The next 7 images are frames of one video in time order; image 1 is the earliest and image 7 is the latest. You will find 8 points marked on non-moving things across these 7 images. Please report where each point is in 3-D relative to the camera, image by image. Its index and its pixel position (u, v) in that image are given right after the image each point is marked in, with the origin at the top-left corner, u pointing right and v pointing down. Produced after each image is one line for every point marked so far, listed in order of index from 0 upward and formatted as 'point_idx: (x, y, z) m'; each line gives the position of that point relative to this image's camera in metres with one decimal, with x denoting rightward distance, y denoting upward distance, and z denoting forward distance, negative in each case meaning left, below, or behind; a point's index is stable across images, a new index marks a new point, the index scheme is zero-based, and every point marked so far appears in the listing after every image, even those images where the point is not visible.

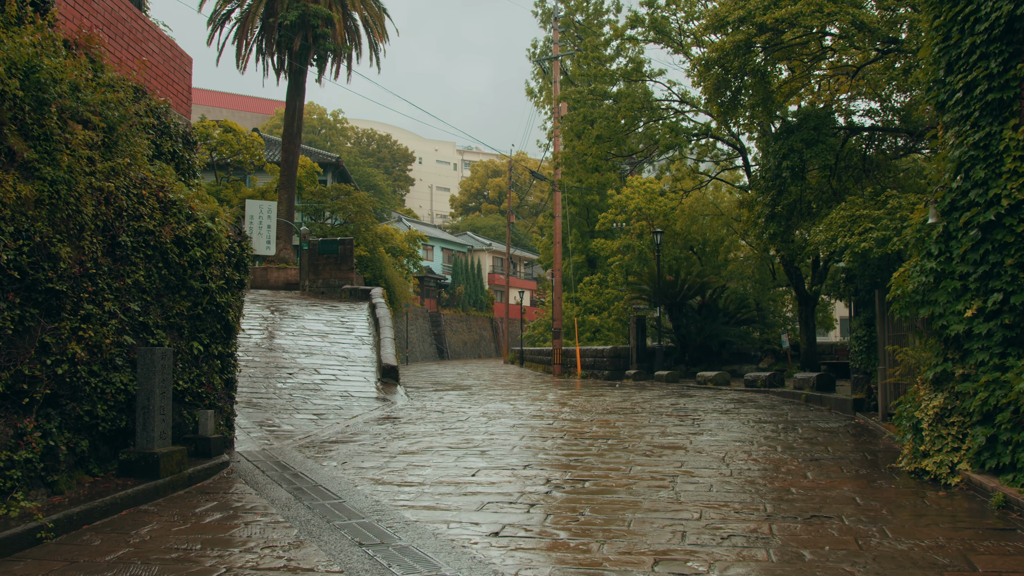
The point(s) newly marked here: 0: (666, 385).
0: (+2.6, -1.6, +16.6) m
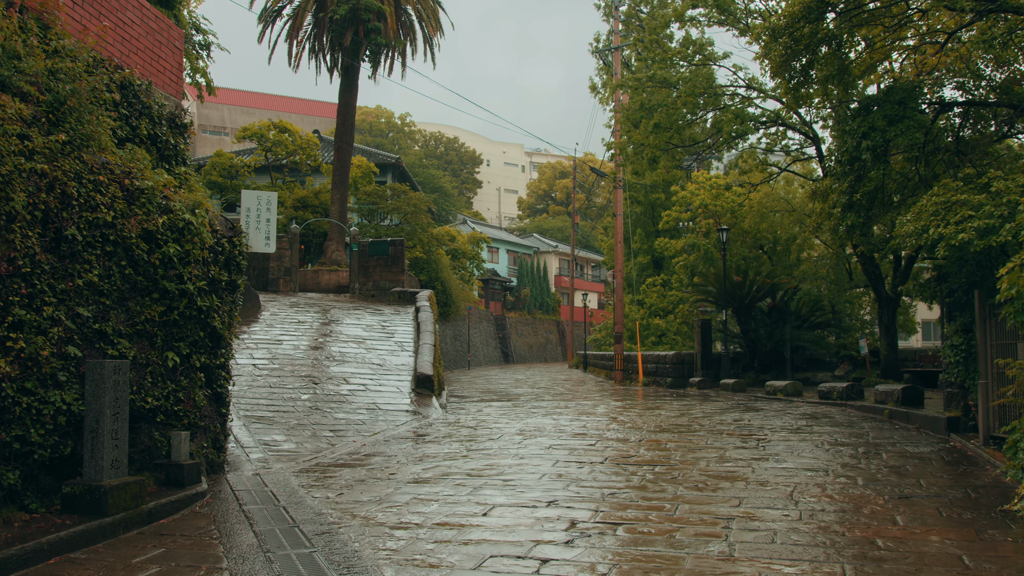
0: (+3.3, -1.6, +15.2) m
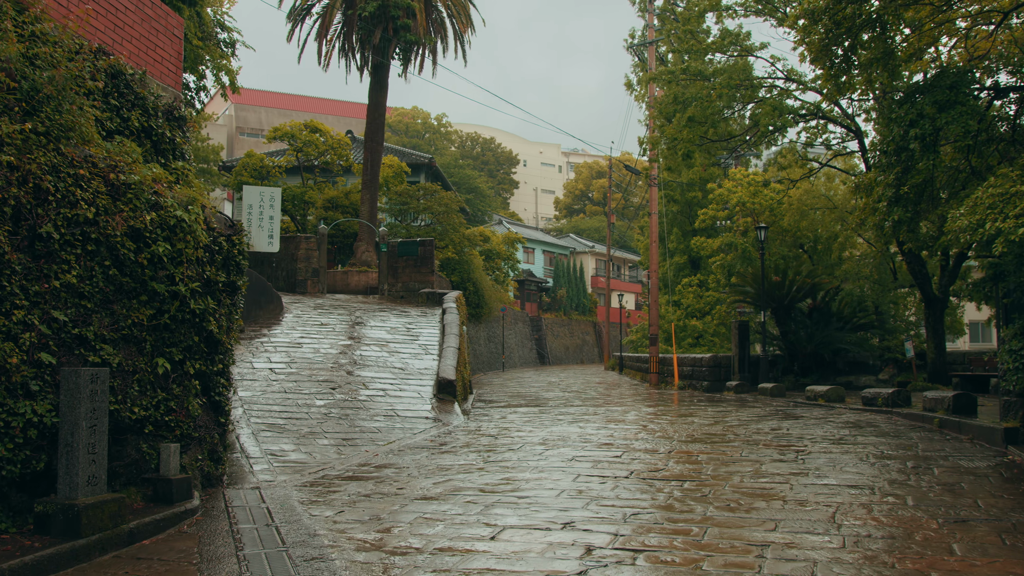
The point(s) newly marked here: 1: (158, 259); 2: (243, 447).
0: (+3.7, -1.6, +14.5) m
1: (-2.2, +0.2, +6.3) m
2: (-2.2, -1.3, +8.5) m
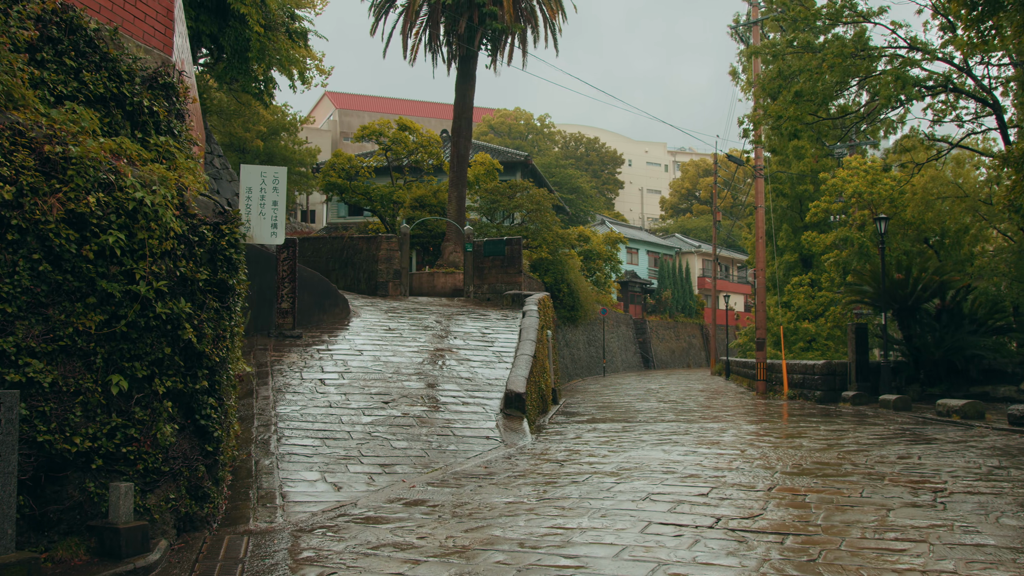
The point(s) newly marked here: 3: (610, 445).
0: (+4.8, -1.6, +12.6) m
1: (-2.0, +0.2, +5.0) m
2: (-1.8, -1.3, +7.2) m
3: (+0.9, -1.4, +9.1) m
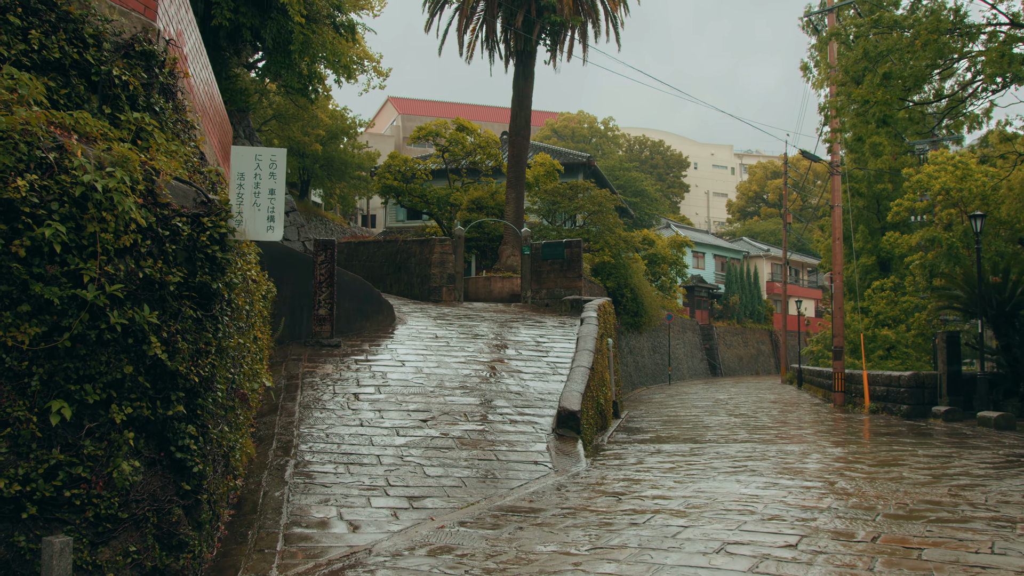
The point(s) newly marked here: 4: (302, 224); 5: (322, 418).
0: (+5.4, -1.7, +11.2) m
1: (-1.8, +0.2, +4.0) m
2: (-1.5, -1.4, +6.2) m
3: (+1.3, -1.5, +8.0) m
4: (-3.6, +1.1, +17.3) m
5: (-1.7, -1.1, +8.9) m
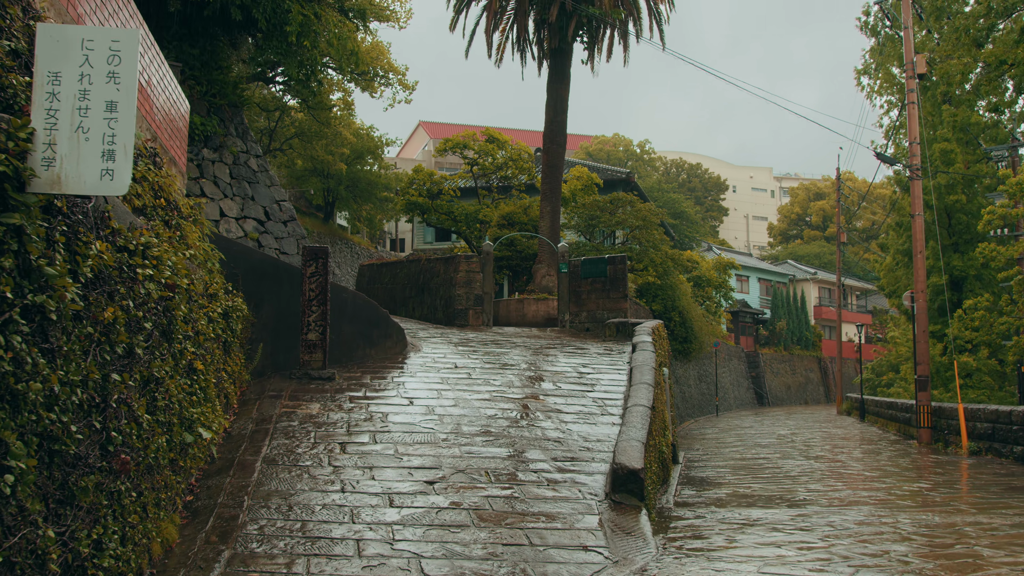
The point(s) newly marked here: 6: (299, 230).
0: (+5.7, -1.8, +8.6) m
1: (-1.8, +0.2, +1.7) m
2: (-1.4, -1.4, +3.9) m
3: (+1.5, -1.5, +5.5) m
4: (-3.1, +0.8, +15.0) m
5: (-1.4, -1.2, +6.5) m
6: (-3.2, +0.9, +15.1) m
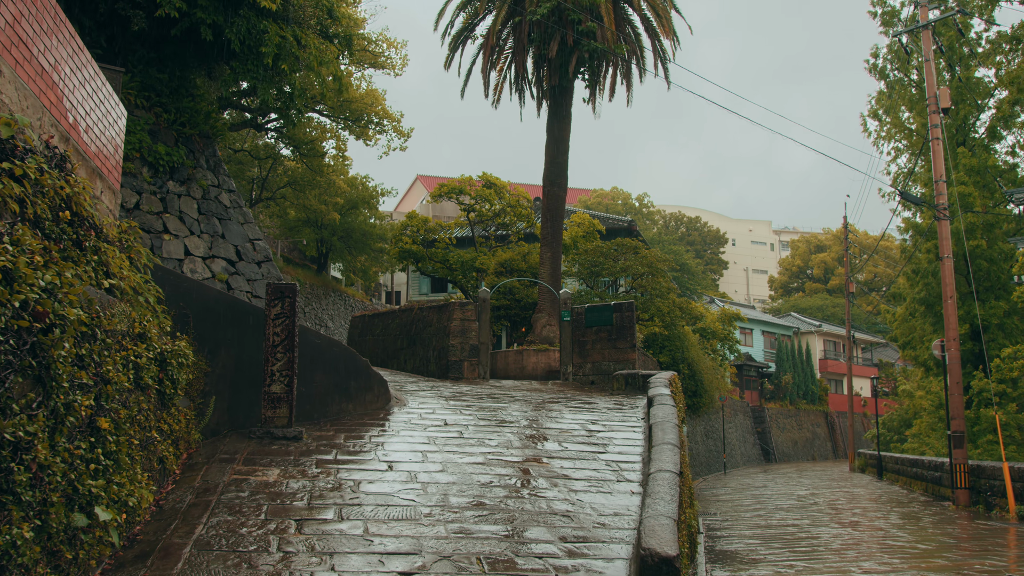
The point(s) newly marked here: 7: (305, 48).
0: (+5.7, -2.0, +7.1) m
1: (-1.8, +0.3, +0.4) m
2: (-1.4, -1.4, +2.4) m
3: (+1.5, -1.6, +4.0) m
4: (-3.1, +0.1, +13.7) m
5: (-1.4, -1.4, +5.1) m
6: (-3.2, +0.2, +13.7) m
7: (-2.7, +3.1, +13.0) m
